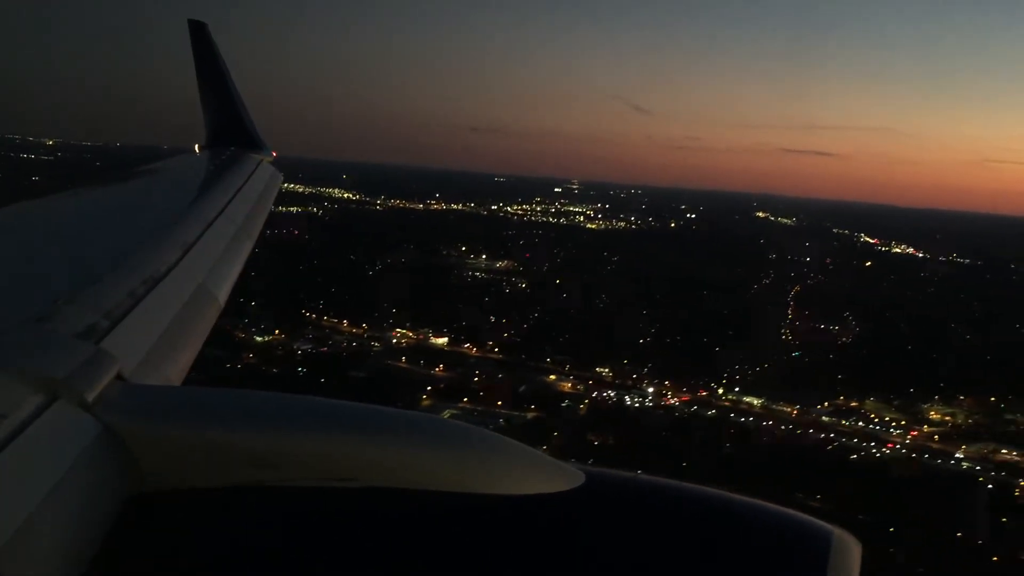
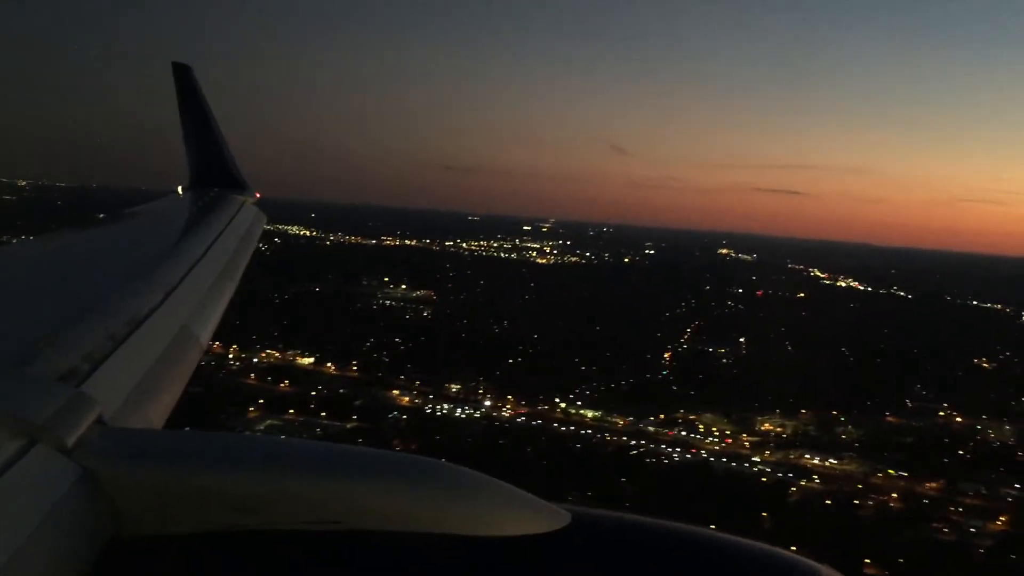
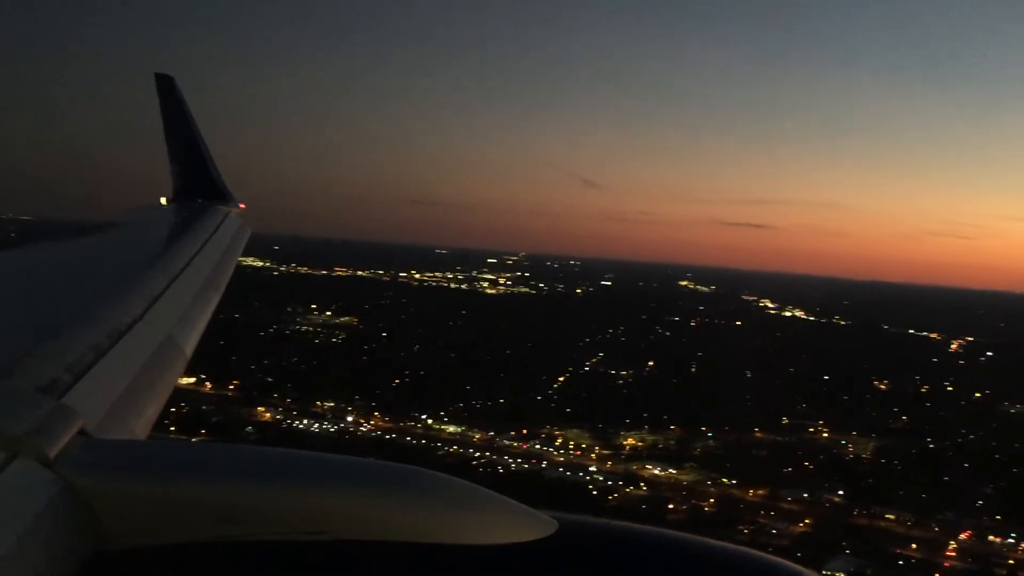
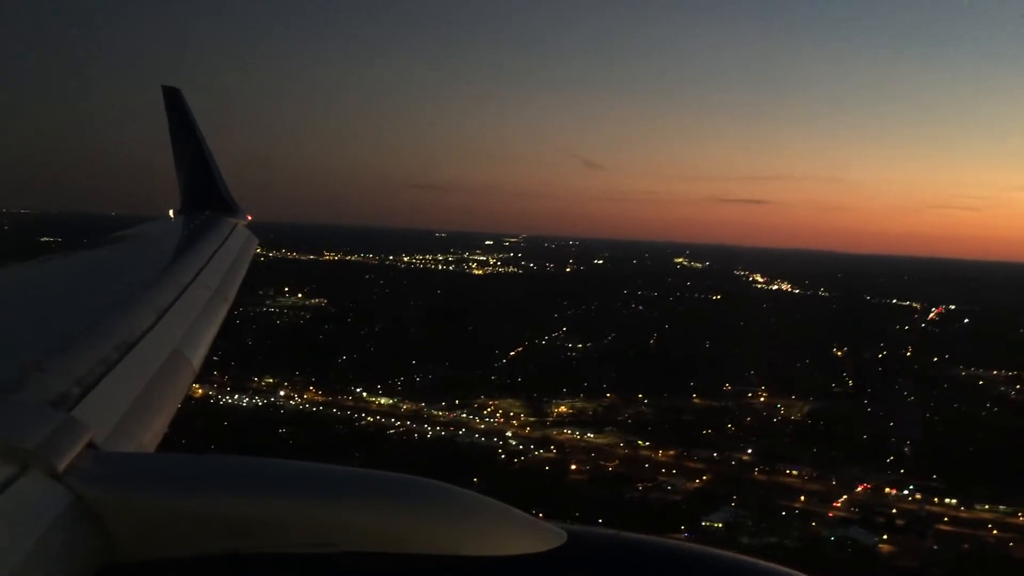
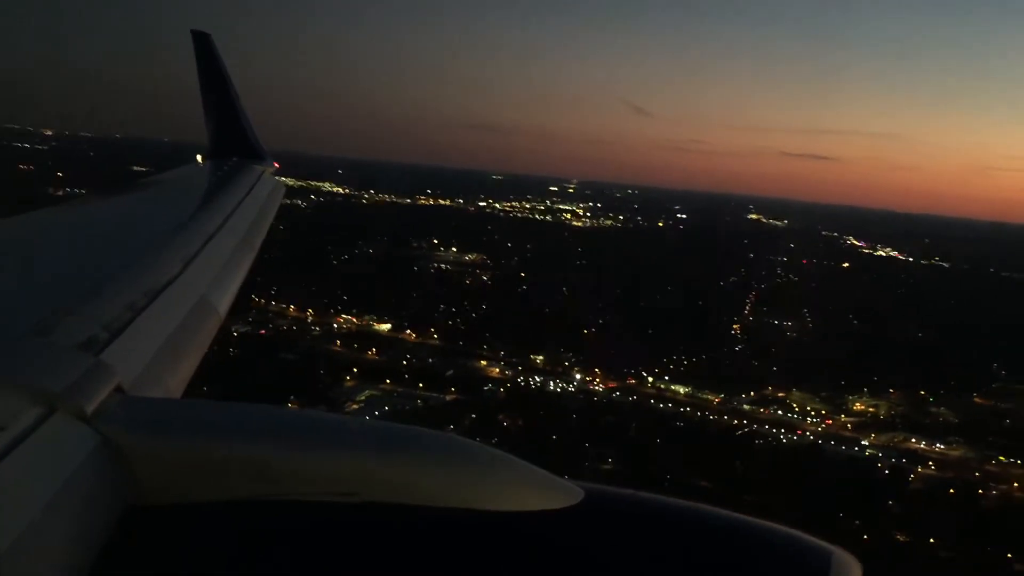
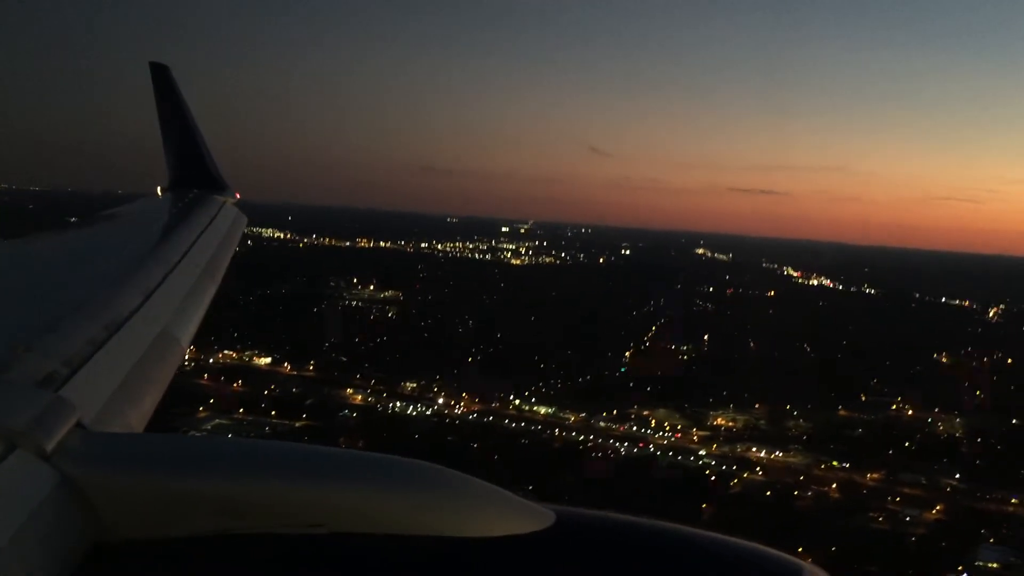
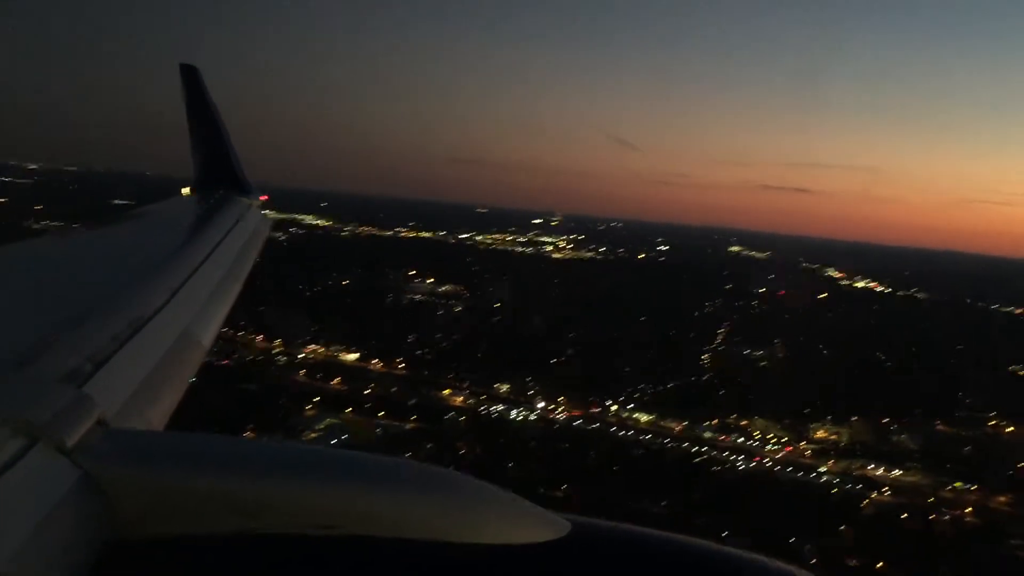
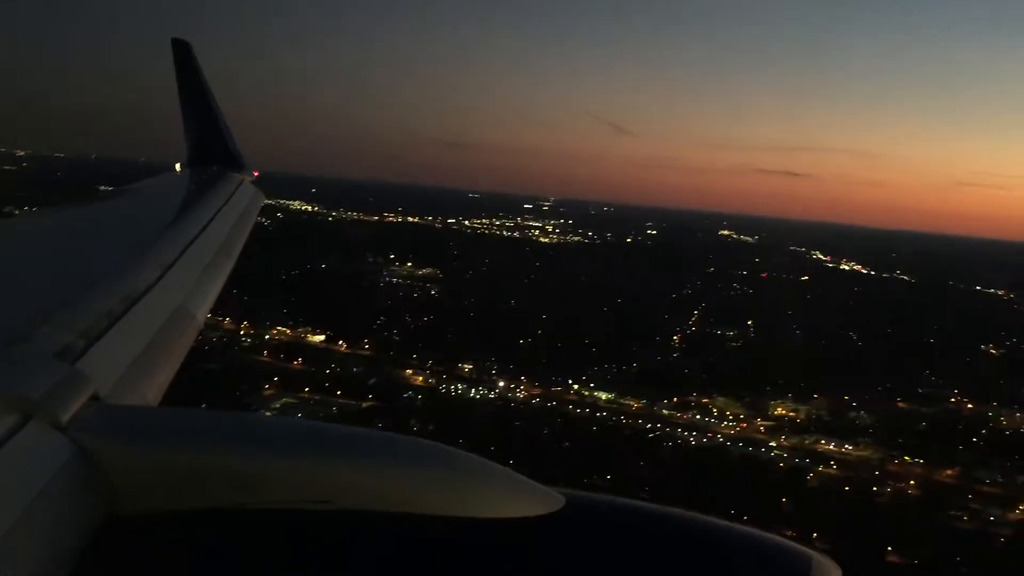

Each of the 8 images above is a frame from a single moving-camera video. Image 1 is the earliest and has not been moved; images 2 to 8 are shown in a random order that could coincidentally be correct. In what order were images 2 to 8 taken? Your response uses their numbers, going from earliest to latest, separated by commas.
5, 7, 8, 2, 6, 3, 4
